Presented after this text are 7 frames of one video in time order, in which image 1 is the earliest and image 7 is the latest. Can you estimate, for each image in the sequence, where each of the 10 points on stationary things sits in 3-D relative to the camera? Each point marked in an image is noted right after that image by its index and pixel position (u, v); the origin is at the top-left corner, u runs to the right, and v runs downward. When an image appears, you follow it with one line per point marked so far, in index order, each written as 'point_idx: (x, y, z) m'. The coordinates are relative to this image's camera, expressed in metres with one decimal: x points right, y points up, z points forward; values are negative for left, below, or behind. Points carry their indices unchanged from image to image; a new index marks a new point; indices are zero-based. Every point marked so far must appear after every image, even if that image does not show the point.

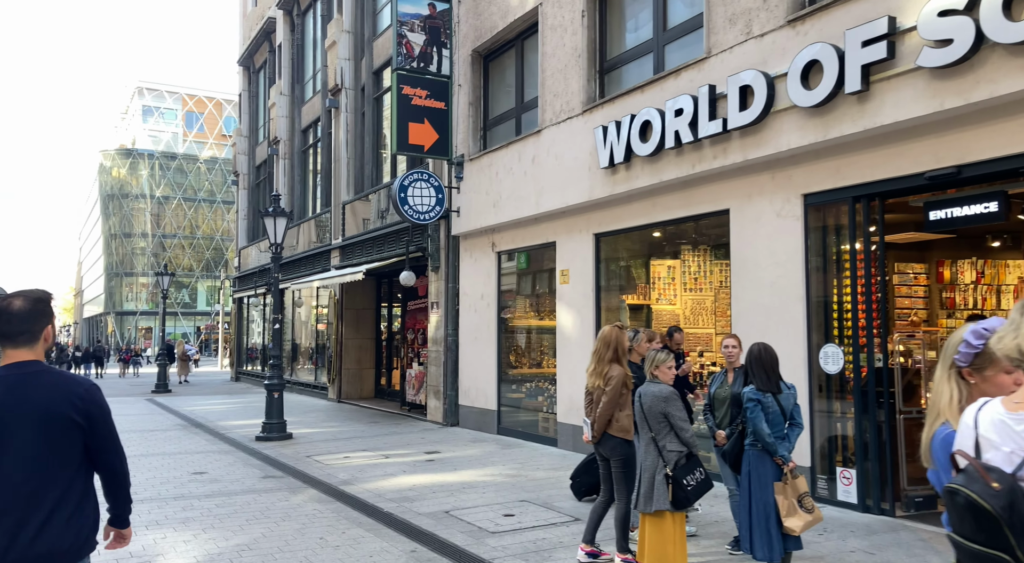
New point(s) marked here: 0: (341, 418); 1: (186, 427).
0: (-3.6, -2.8, +17.9) m
1: (-6.6, -2.9, +17.6) m
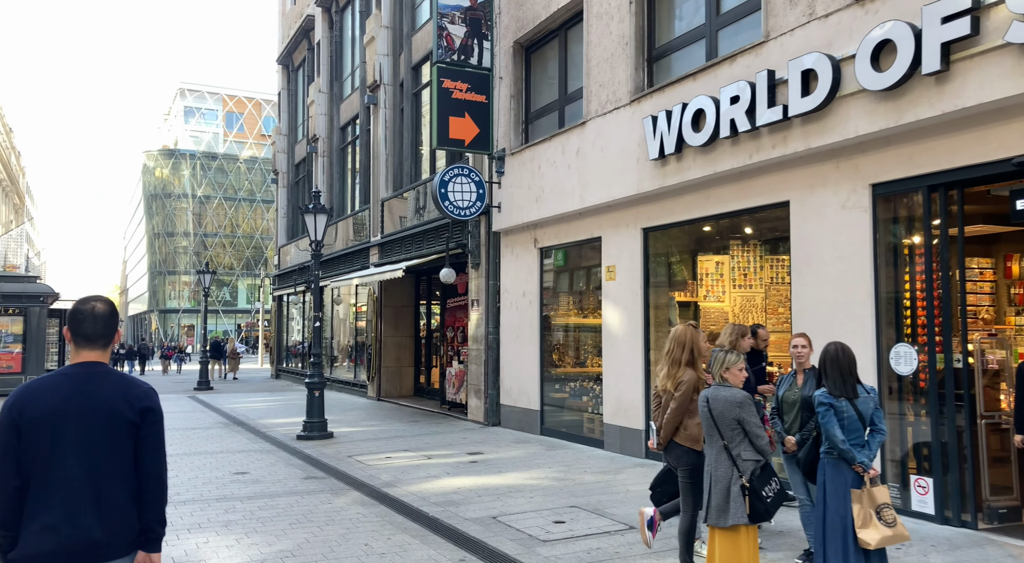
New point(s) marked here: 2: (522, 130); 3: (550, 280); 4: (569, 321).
0: (-2.7, -2.8, +17.7) m
1: (-5.7, -2.9, +17.5) m
2: (+0.2, +2.6, +14.7) m
3: (+0.6, 0.0, +13.9) m
4: (+0.9, -0.6, +13.5) m
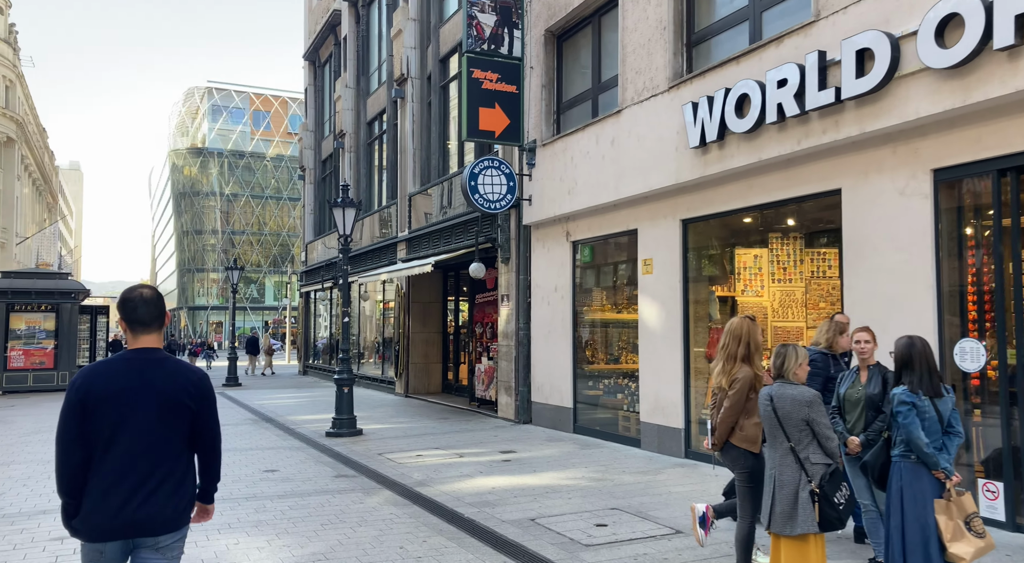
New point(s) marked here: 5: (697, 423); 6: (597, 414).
0: (-2.1, -2.7, +17.5) m
1: (-5.1, -2.8, +17.4) m
2: (+0.7, +2.7, +14.4) m
3: (+1.1, +0.1, +13.5) m
4: (+1.4, -0.5, +13.1) m
5: (+2.2, -1.7, +10.3) m
6: (+1.3, -2.0, +13.0) m
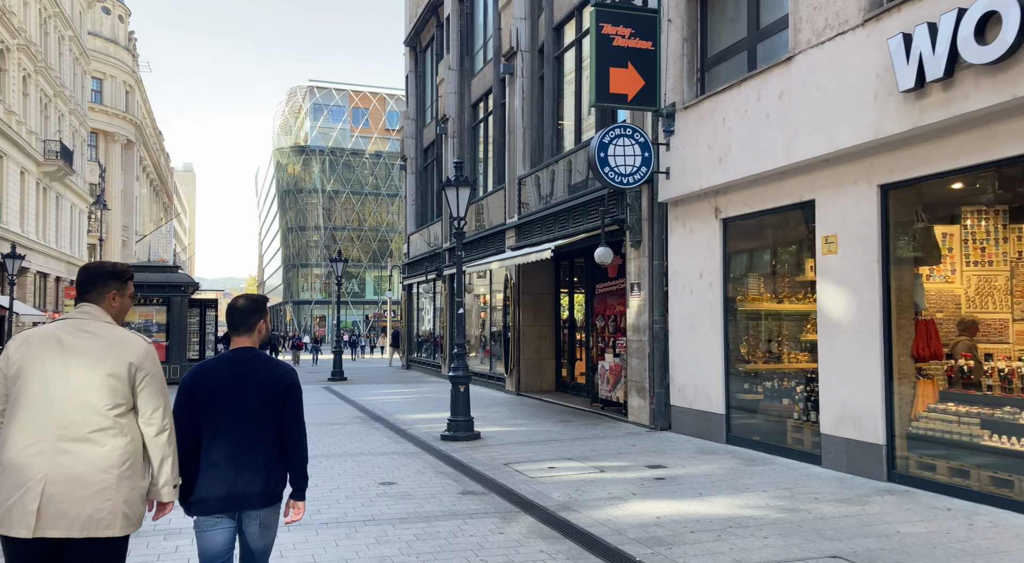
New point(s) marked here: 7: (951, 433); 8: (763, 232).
0: (+0.3, -2.4, +15.9) m
1: (-2.8, -2.6, +16.1) m
2: (+2.7, +2.9, +12.4) m
3: (+3.0, +0.3, +11.6) m
4: (+3.2, -0.3, +11.1) m
5: (+3.7, -1.5, +8.2) m
6: (+3.1, -1.8, +11.1) m
7: (+4.0, -1.4, +7.8) m
8: (+3.2, +0.6, +11.1) m
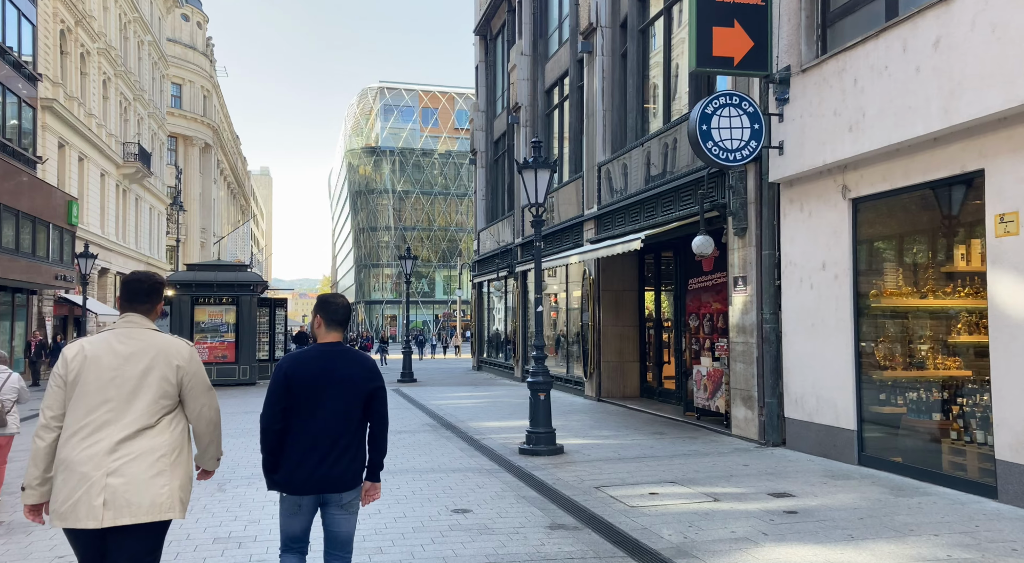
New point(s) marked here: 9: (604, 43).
0: (+1.7, -2.3, +14.2) m
1: (-1.3, -2.5, +14.7) m
2: (+3.7, +3.0, +10.6) m
3: (+4.0, +0.4, +9.8) m
4: (+4.2, -0.2, +9.3) m
5: (+4.5, -1.4, +6.4) m
6: (+4.1, -1.7, +9.2) m
7: (+4.7, -1.3, +5.9) m
8: (+4.2, +0.7, +9.2) m
9: (+2.0, +5.2, +18.8) m
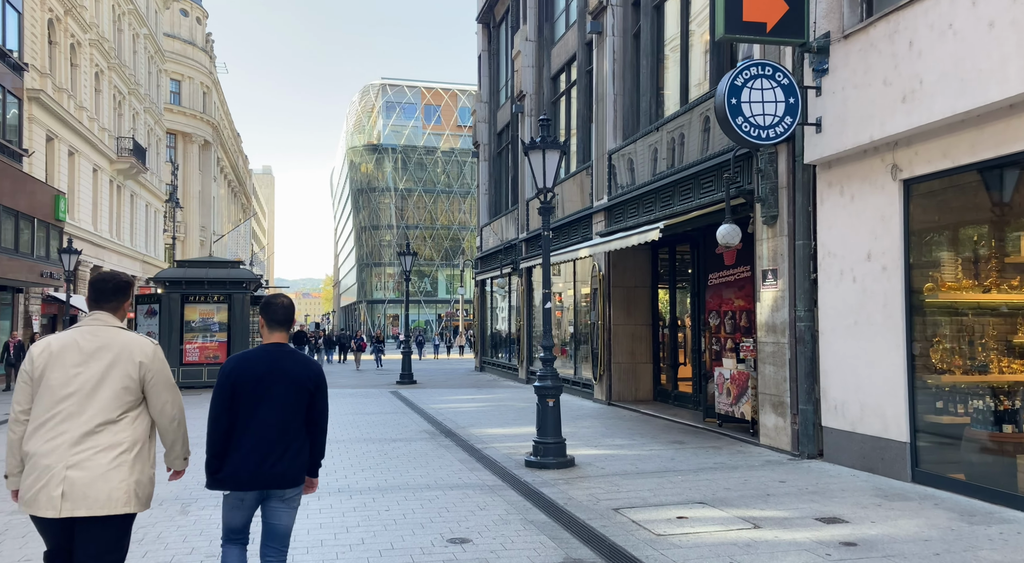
0: (+1.7, -2.3, +13.1) m
1: (-1.3, -2.4, +13.6) m
2: (+3.8, +3.1, +9.5) m
3: (+4.1, +0.5, +8.6) m
4: (+4.3, -0.2, +8.1) m
5: (+4.5, -1.3, +5.2) m
6: (+4.2, -1.6, +8.0) m
7: (+4.7, -1.2, +4.7) m
8: (+4.2, +0.8, +8.0) m
9: (+2.1, +5.3, +17.6) m
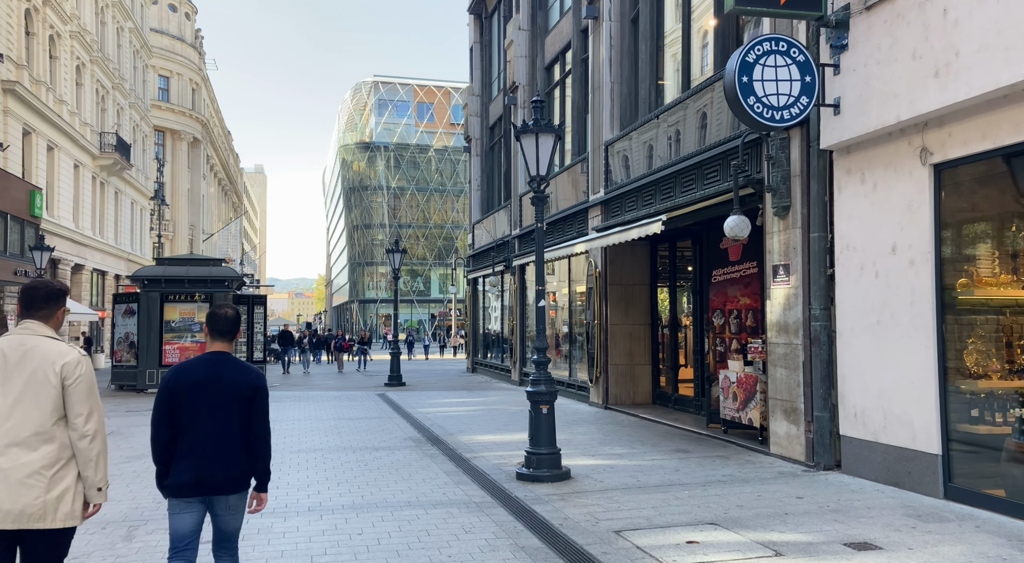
0: (+1.6, -2.2, +12.2) m
1: (-1.4, -2.4, +12.7) m
2: (+3.7, +3.1, +8.6) m
3: (+4.0, +0.5, +7.7) m
4: (+4.2, -0.1, +7.3) m
5: (+4.5, -1.3, +4.4) m
6: (+4.1, -1.6, +7.2) m
7: (+4.7, -1.1, +3.9) m
8: (+4.2, +0.9, +7.2) m
9: (+1.9, +5.3, +16.7) m
